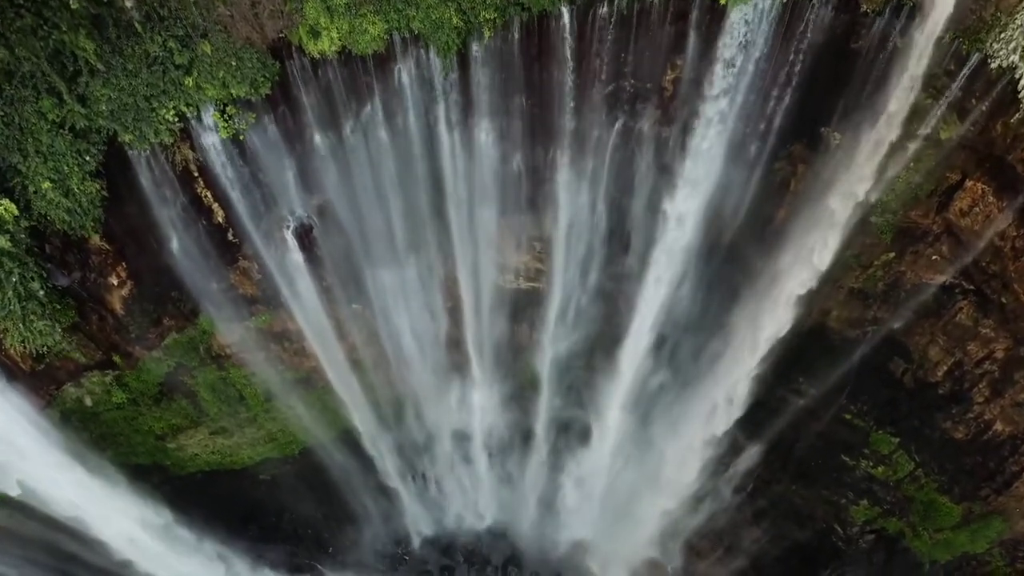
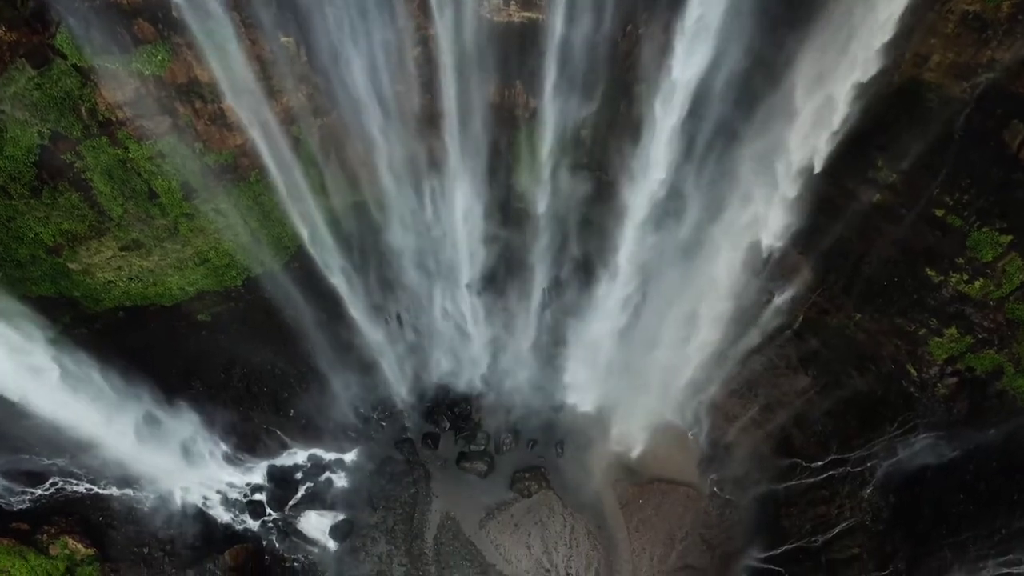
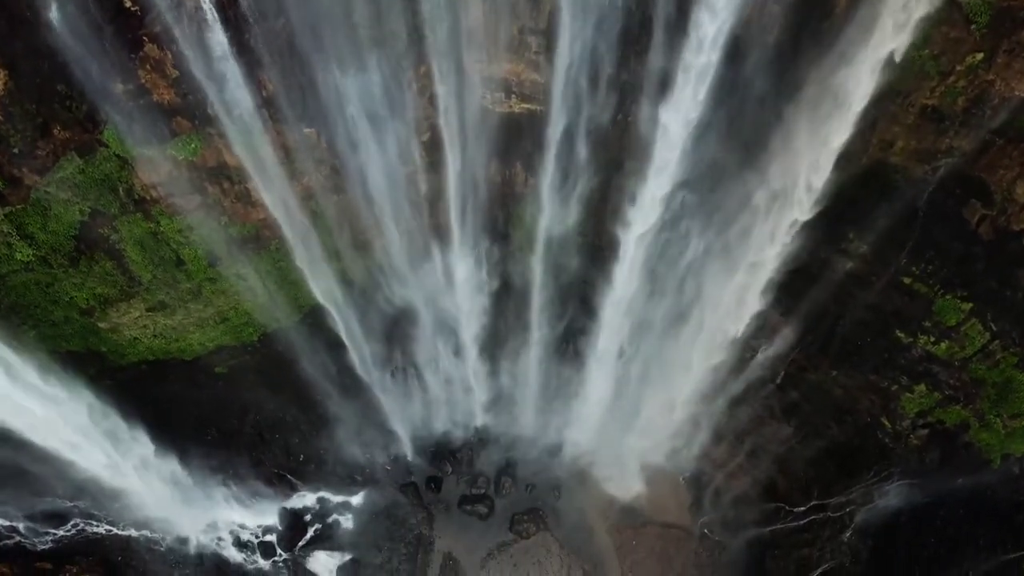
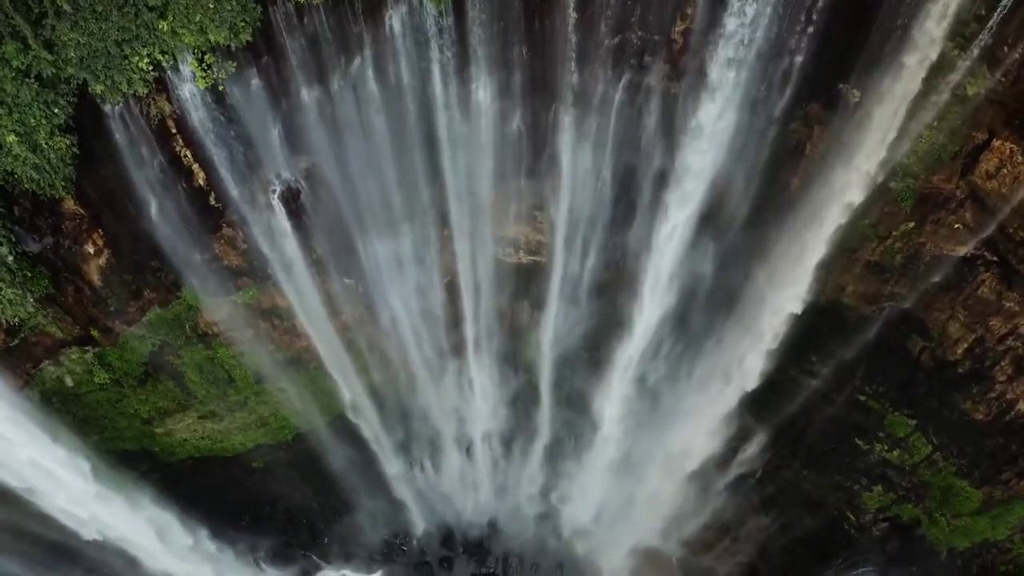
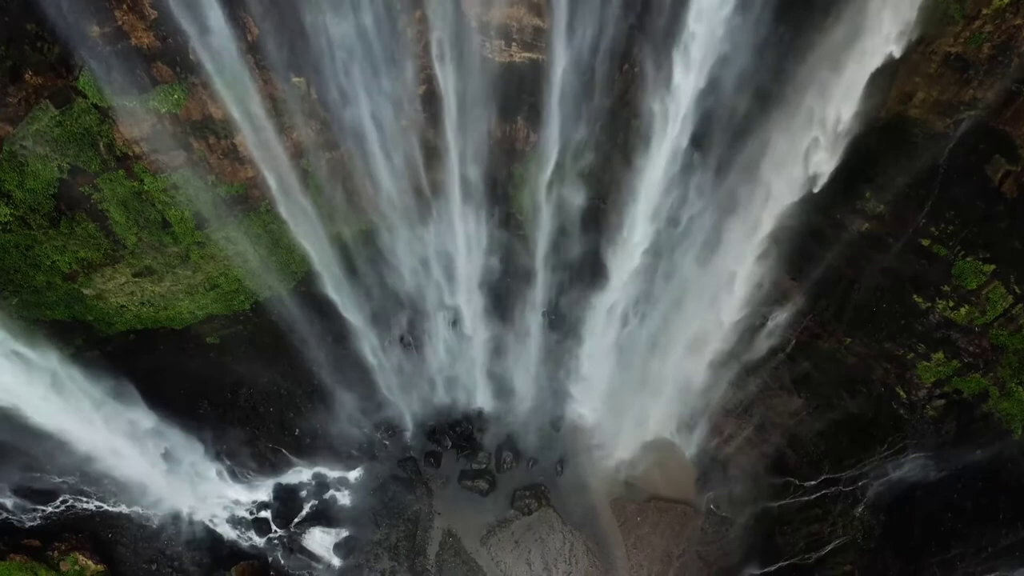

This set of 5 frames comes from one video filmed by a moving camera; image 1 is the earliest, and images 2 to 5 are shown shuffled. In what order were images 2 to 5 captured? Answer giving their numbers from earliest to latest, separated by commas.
4, 3, 5, 2
